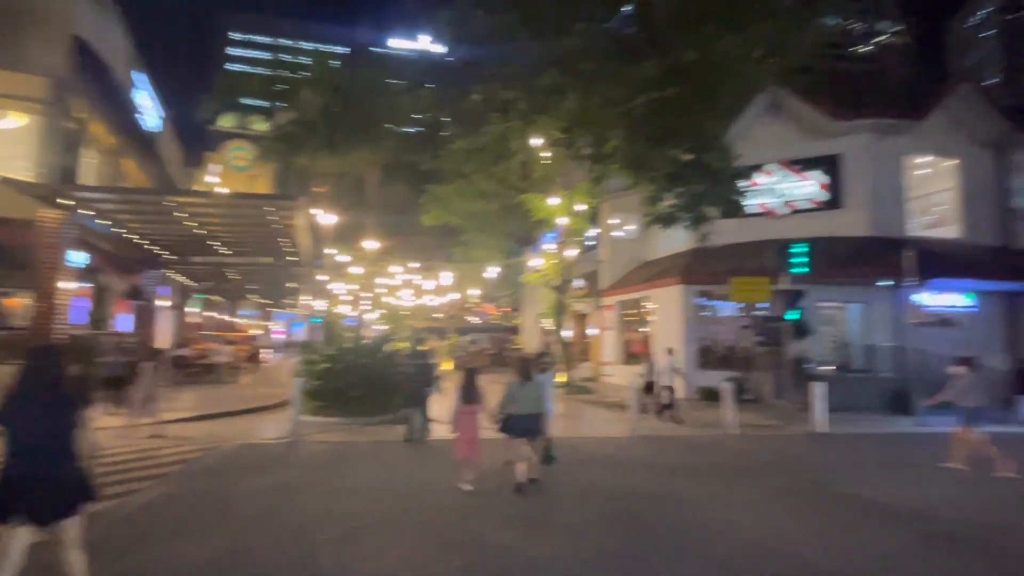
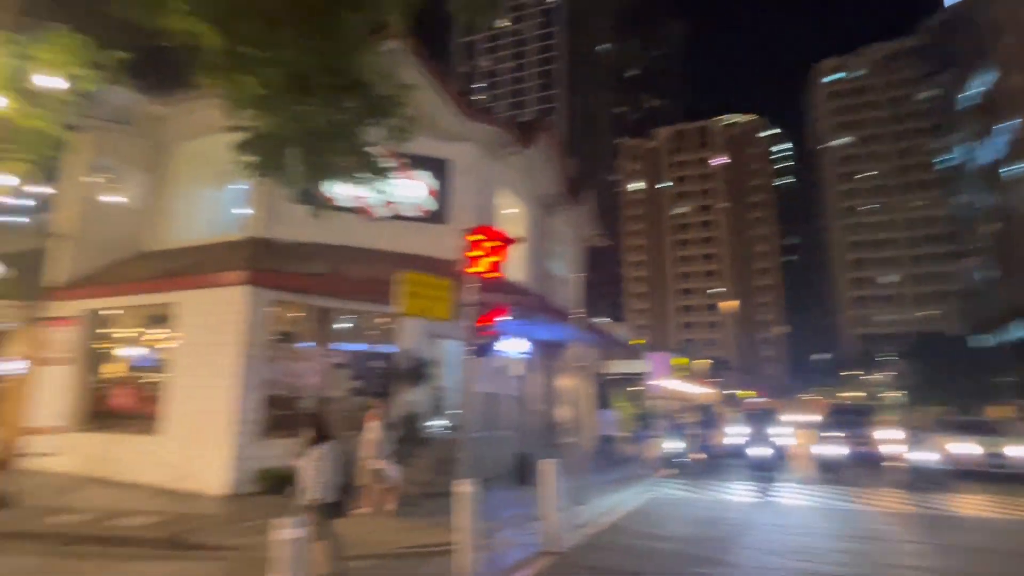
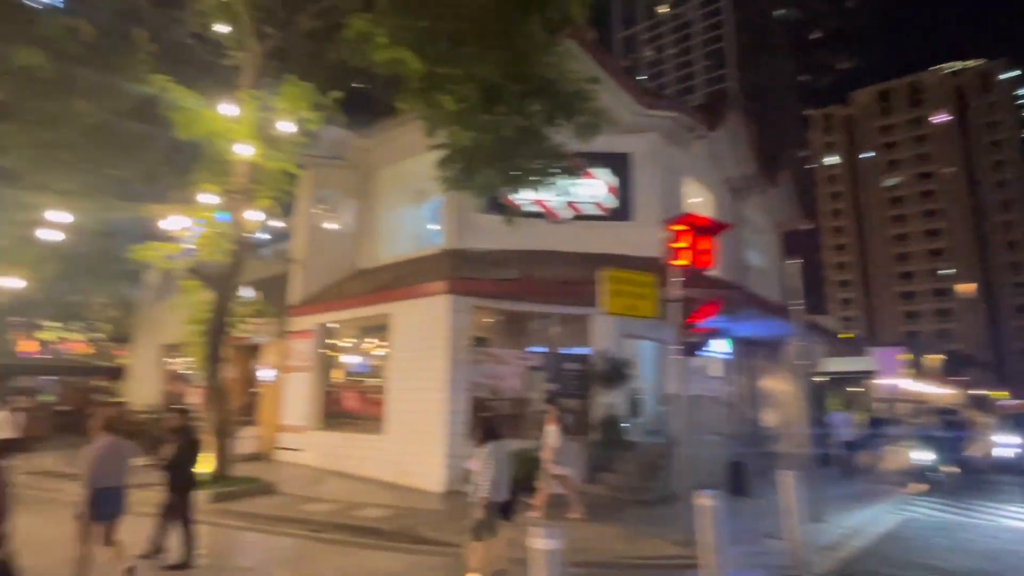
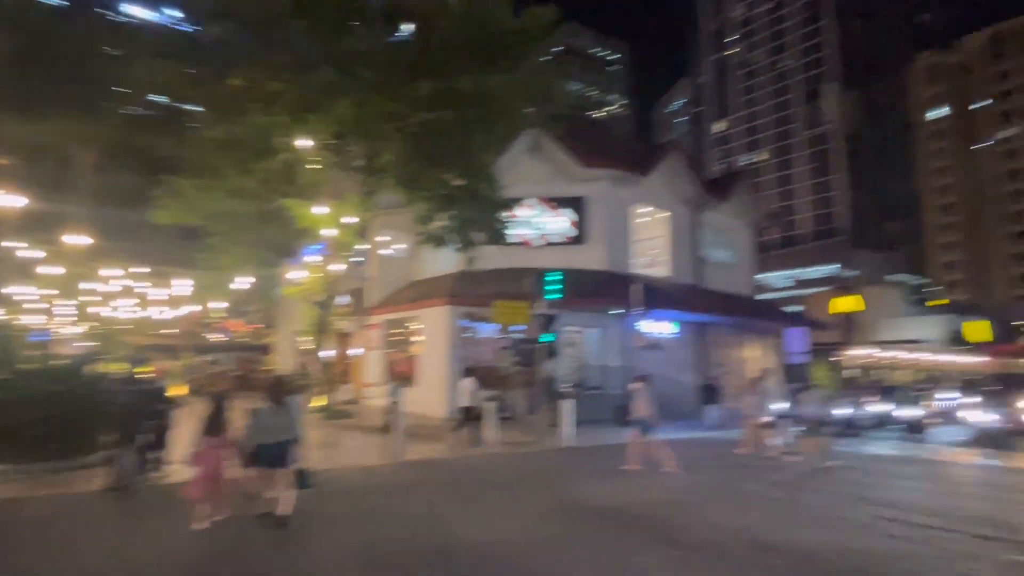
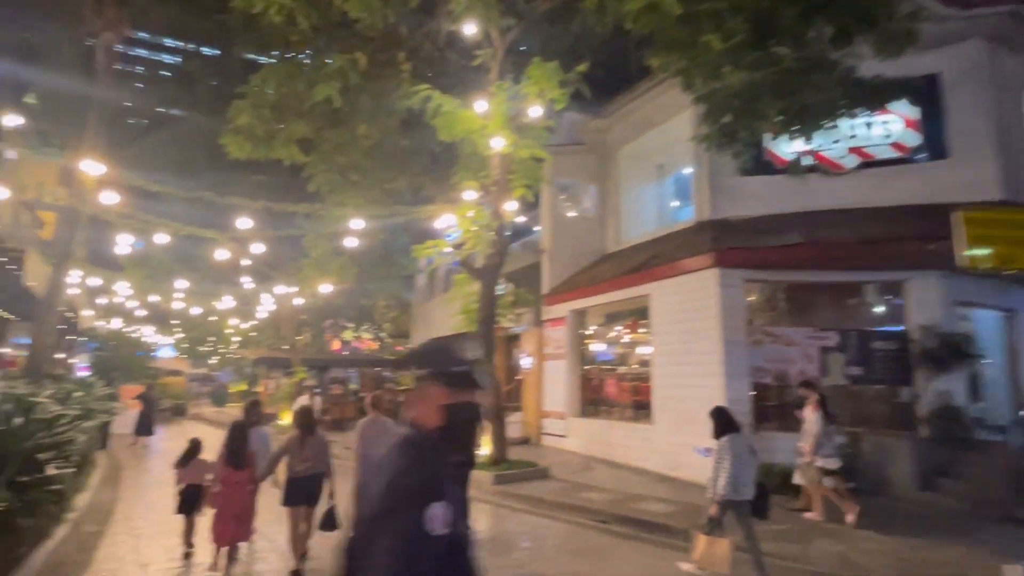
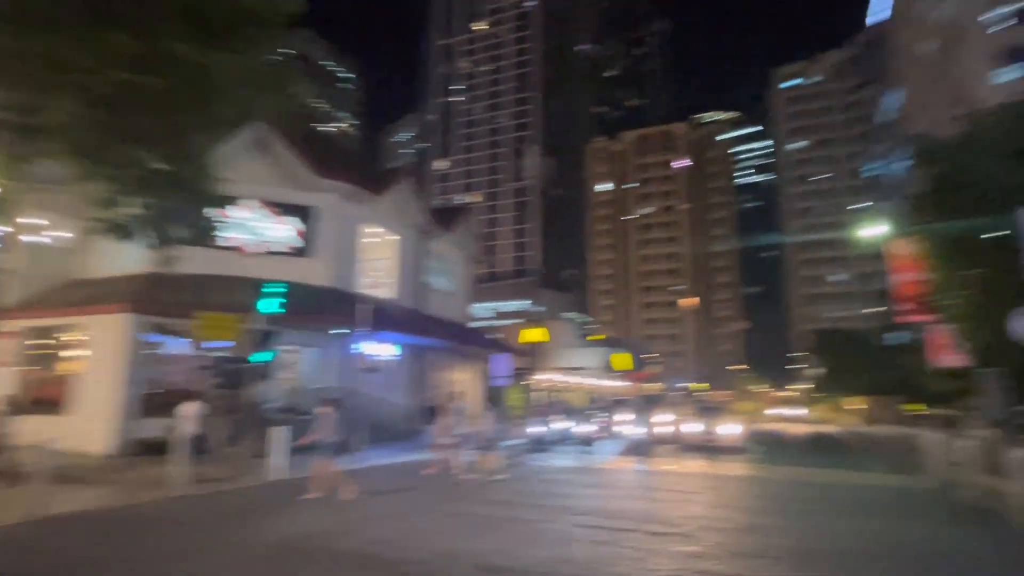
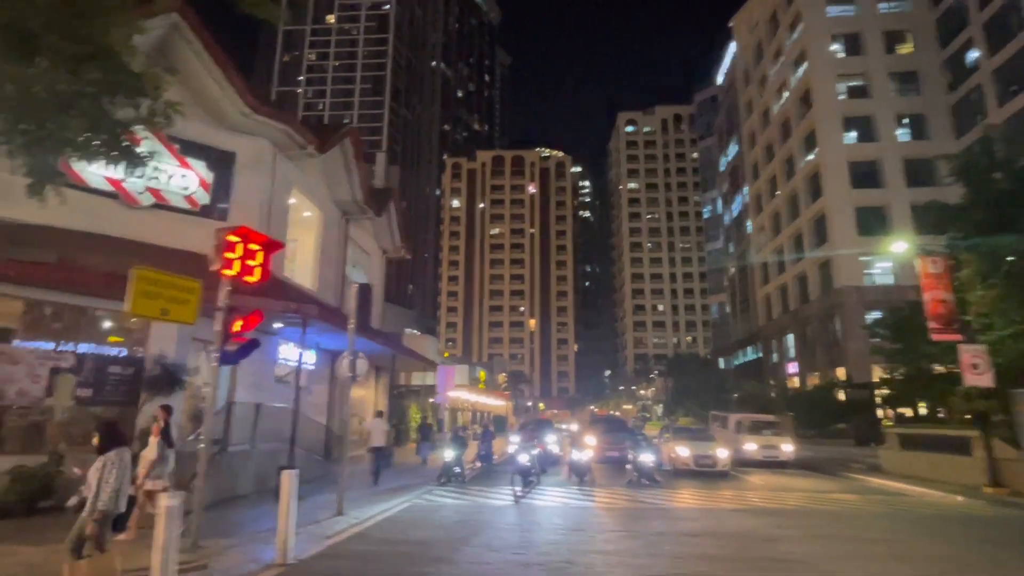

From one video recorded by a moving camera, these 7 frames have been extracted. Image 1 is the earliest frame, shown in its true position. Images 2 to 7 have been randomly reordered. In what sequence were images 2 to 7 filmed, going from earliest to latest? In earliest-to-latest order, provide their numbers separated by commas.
4, 6, 7, 2, 3, 5
